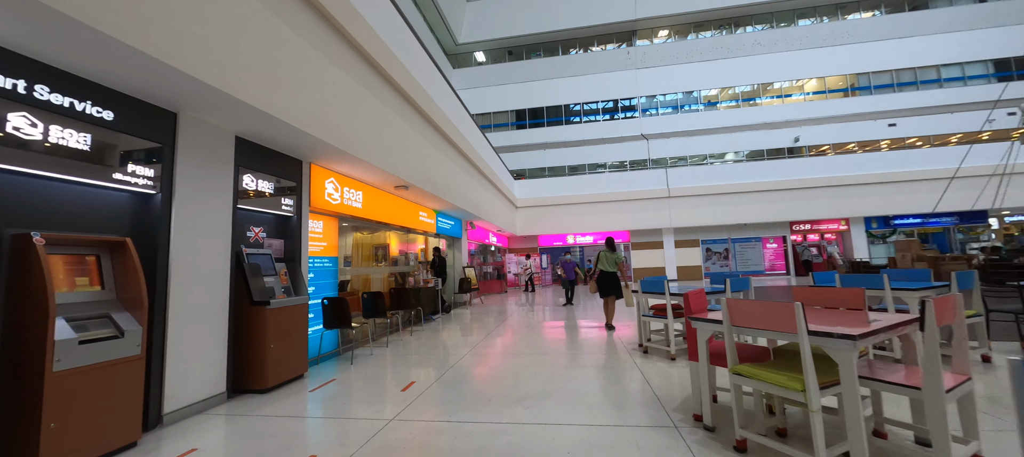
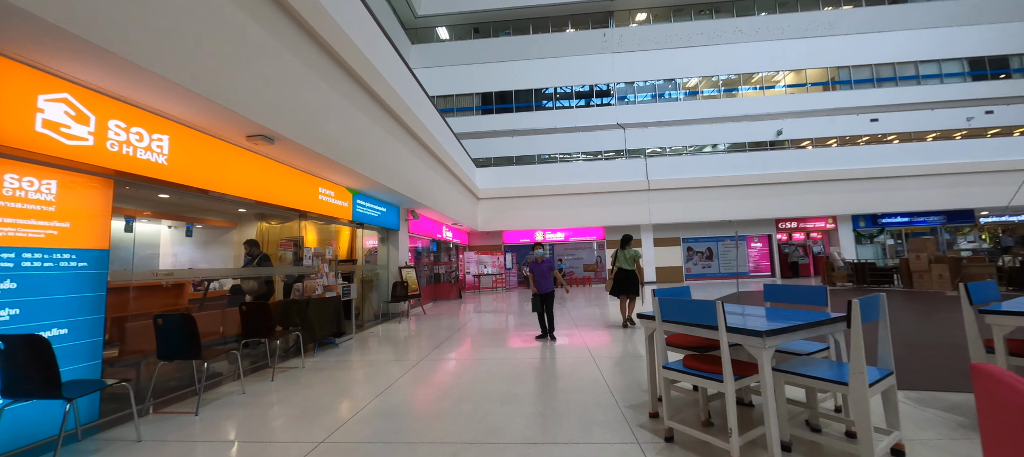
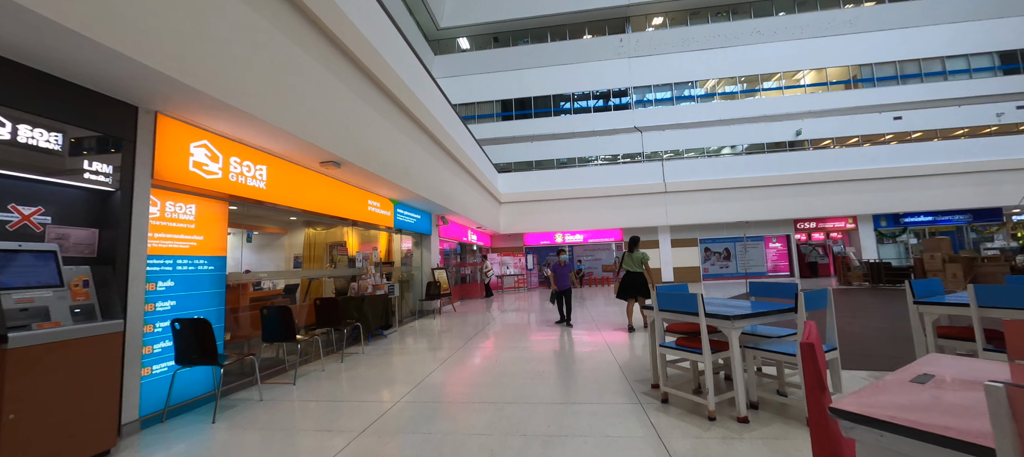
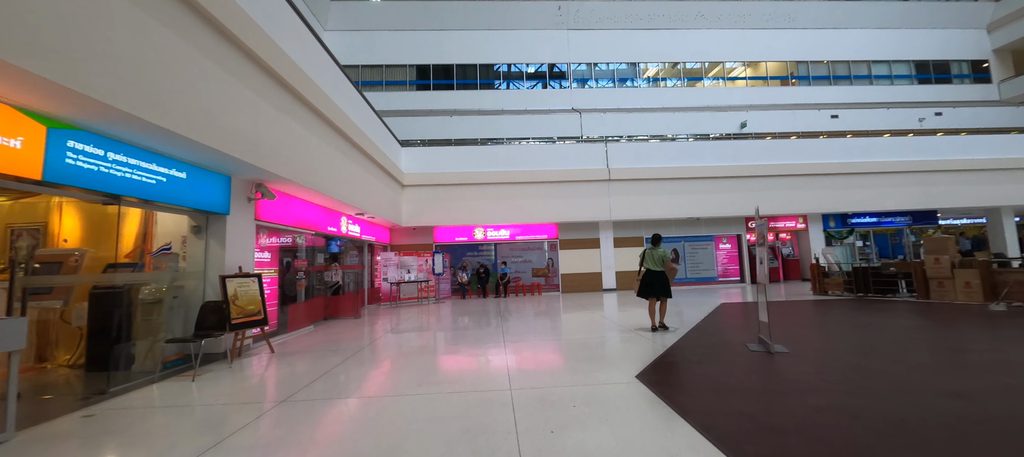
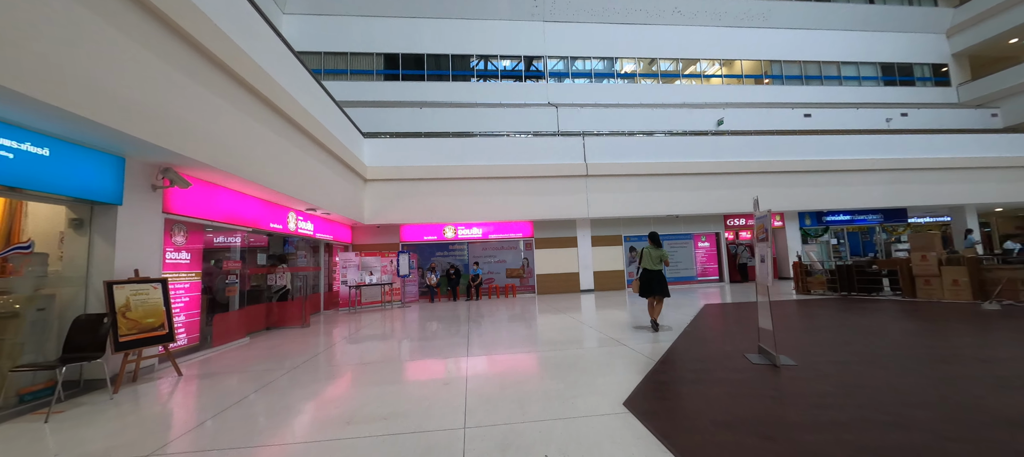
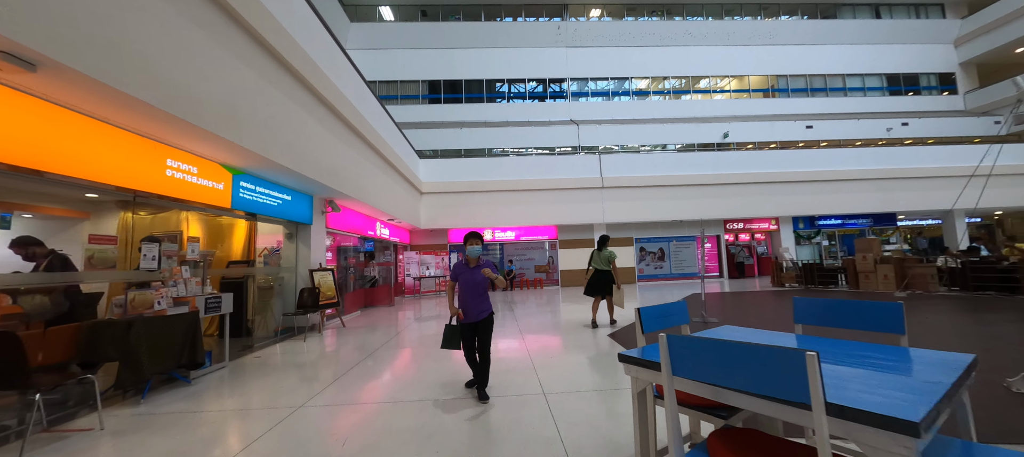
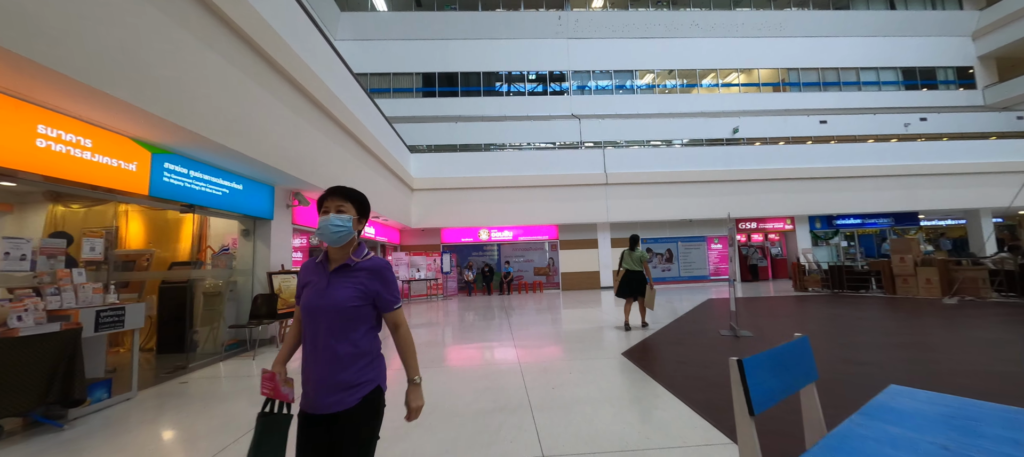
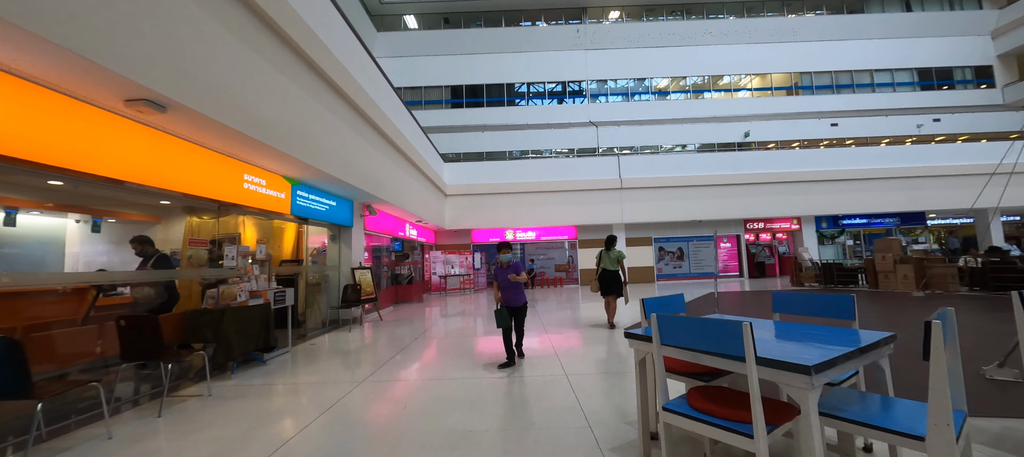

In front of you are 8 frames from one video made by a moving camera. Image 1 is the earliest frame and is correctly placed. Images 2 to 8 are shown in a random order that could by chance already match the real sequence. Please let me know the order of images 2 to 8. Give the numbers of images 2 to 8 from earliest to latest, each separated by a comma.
3, 2, 8, 6, 7, 4, 5
